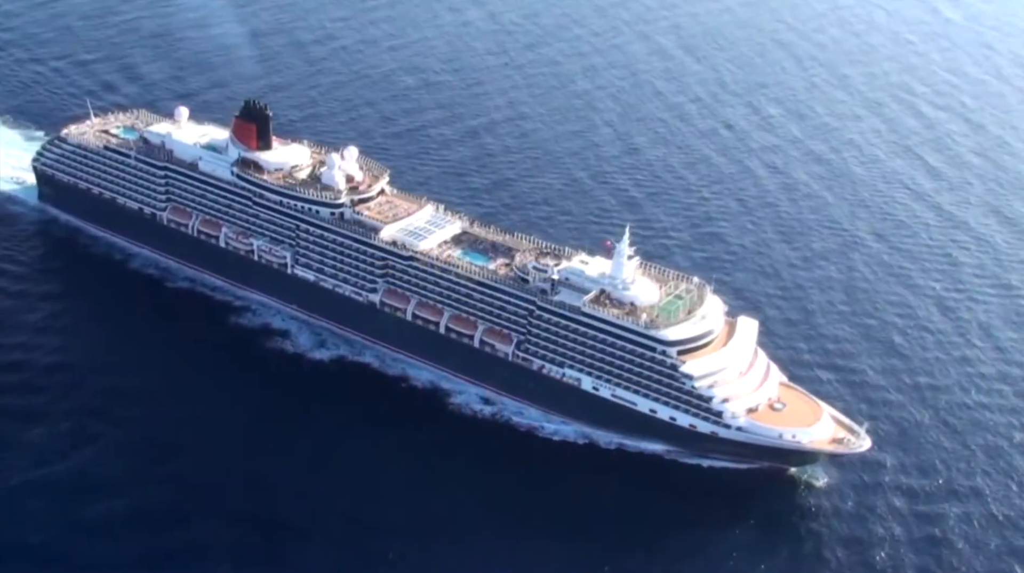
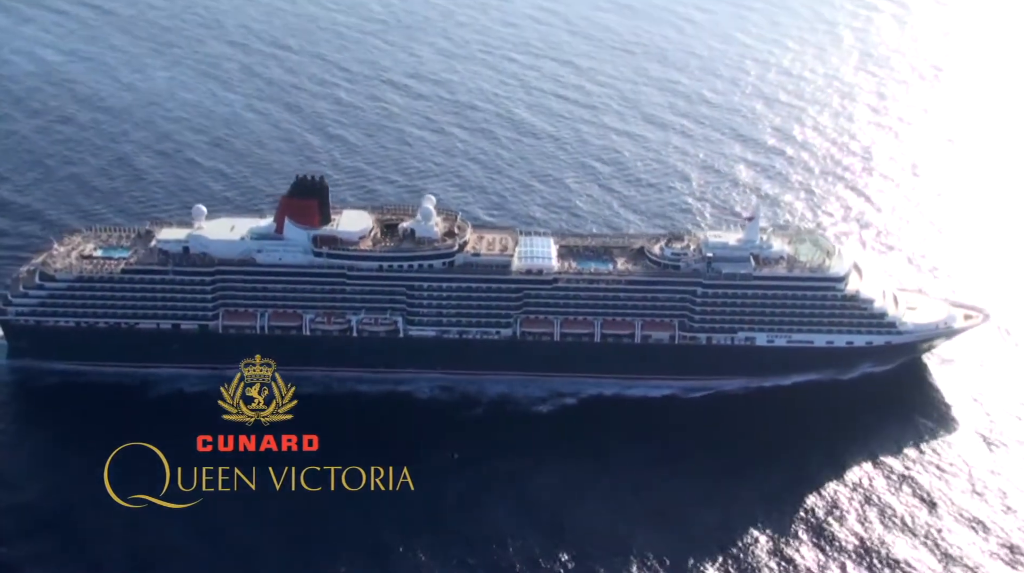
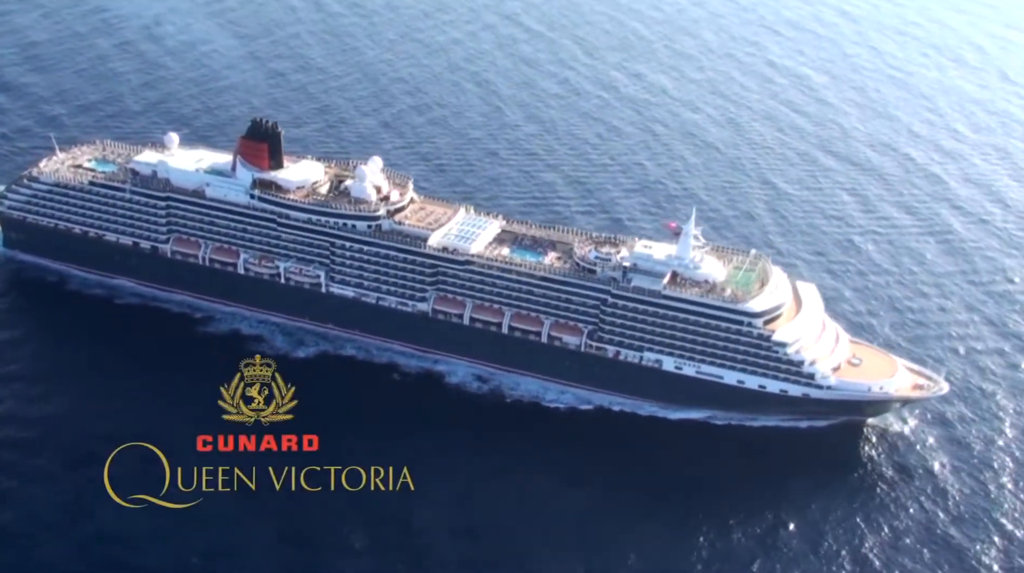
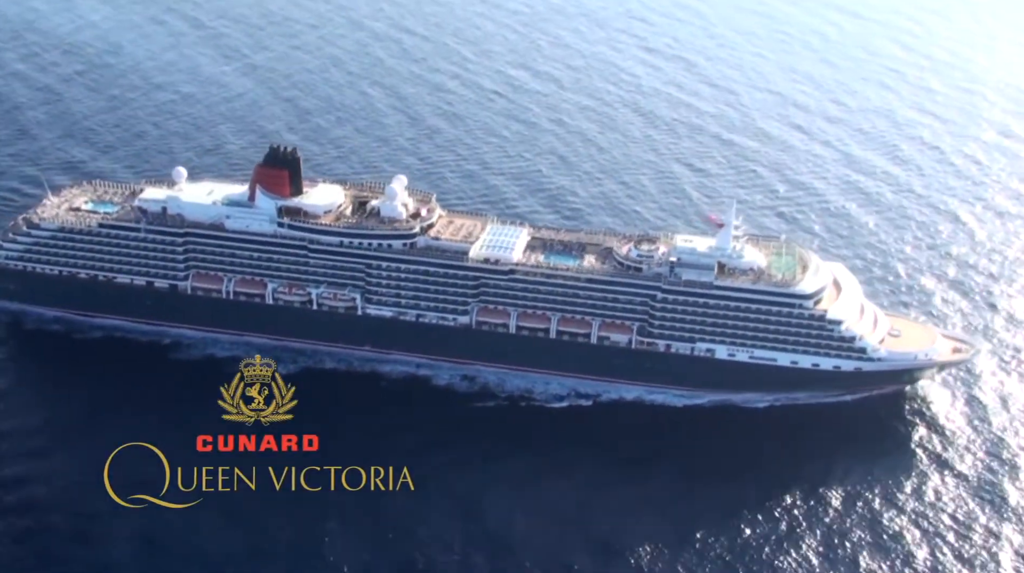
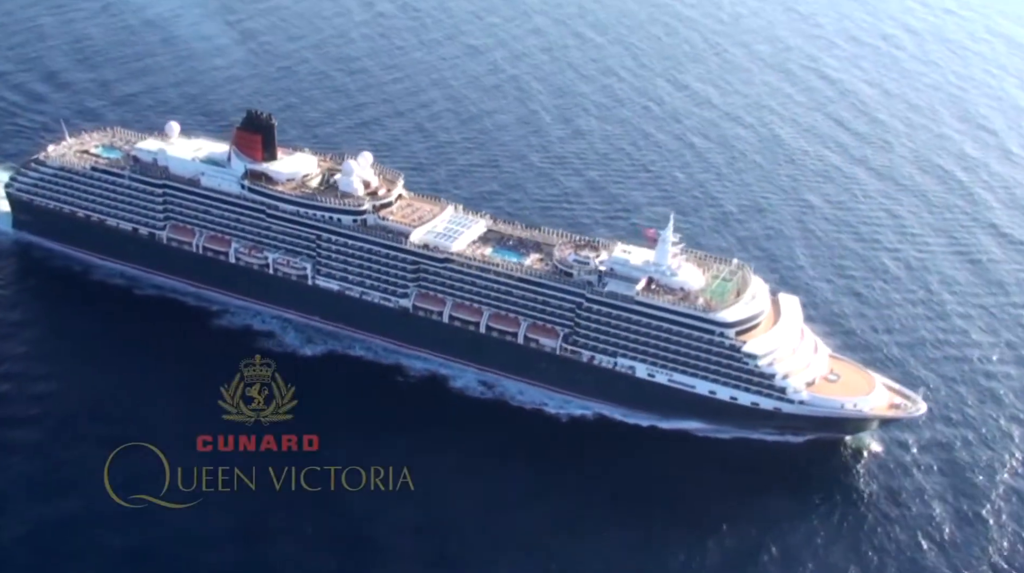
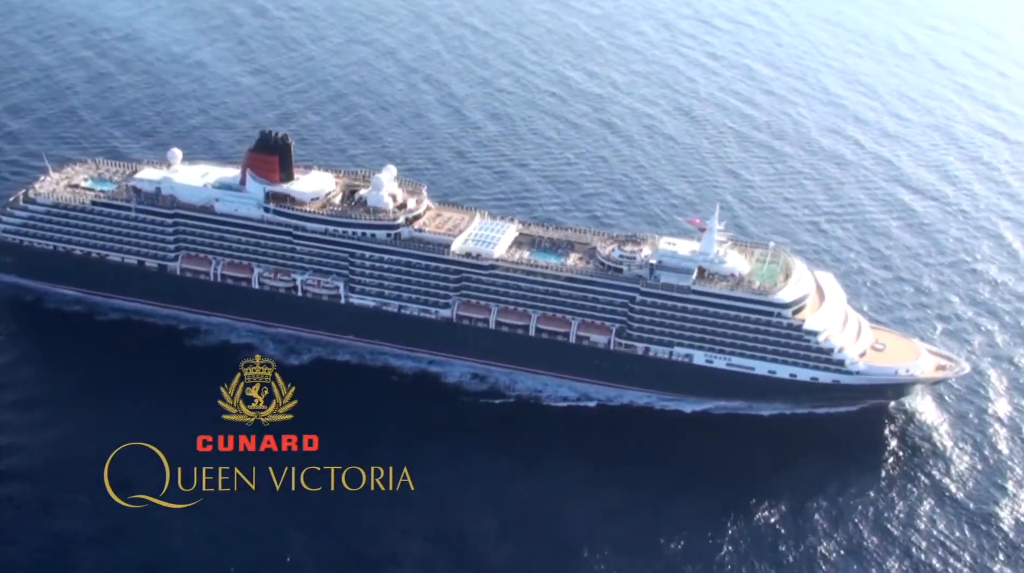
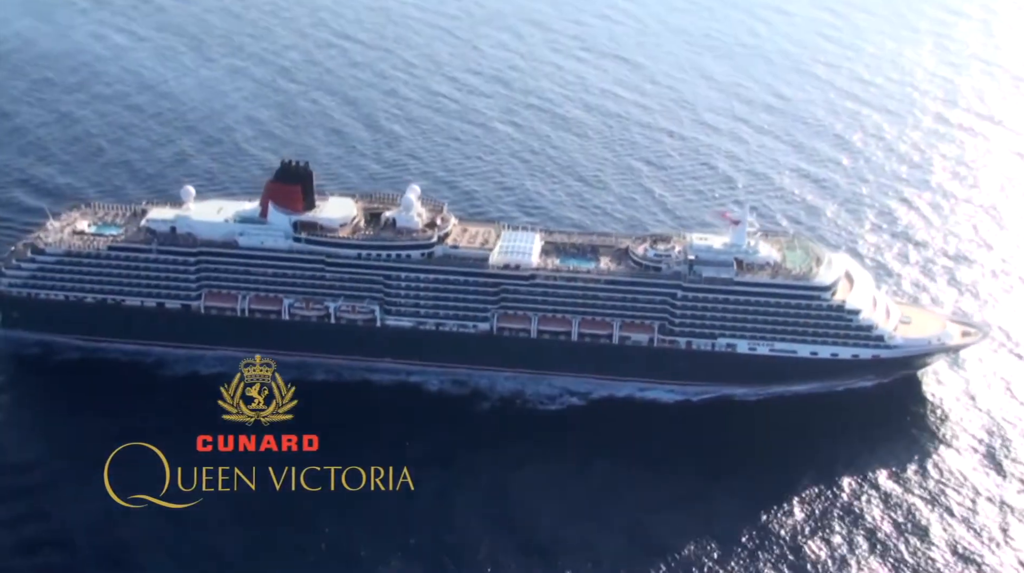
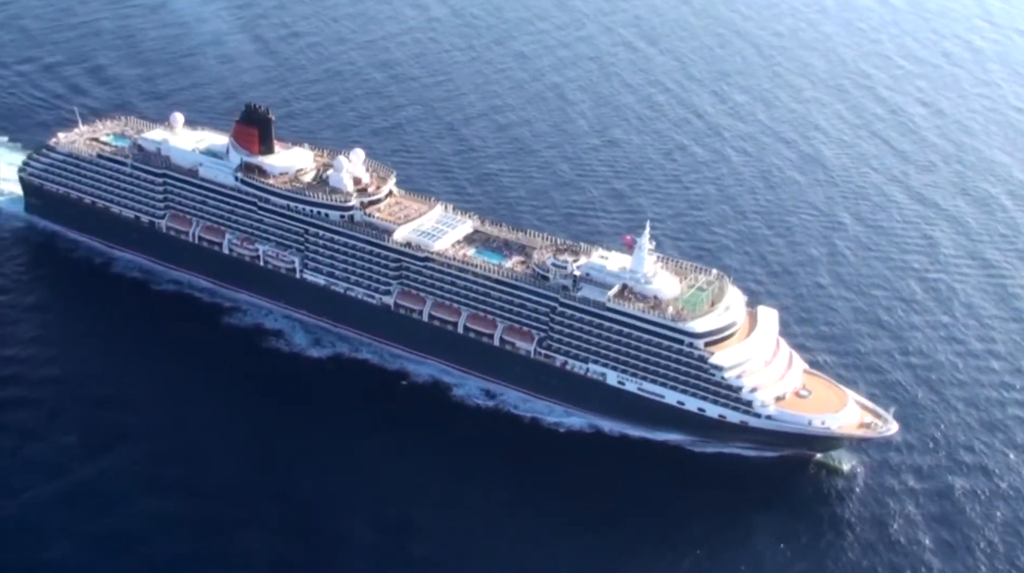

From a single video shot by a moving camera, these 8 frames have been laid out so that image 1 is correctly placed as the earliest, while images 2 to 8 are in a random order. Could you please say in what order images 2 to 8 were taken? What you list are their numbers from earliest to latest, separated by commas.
8, 5, 3, 6, 4, 7, 2
